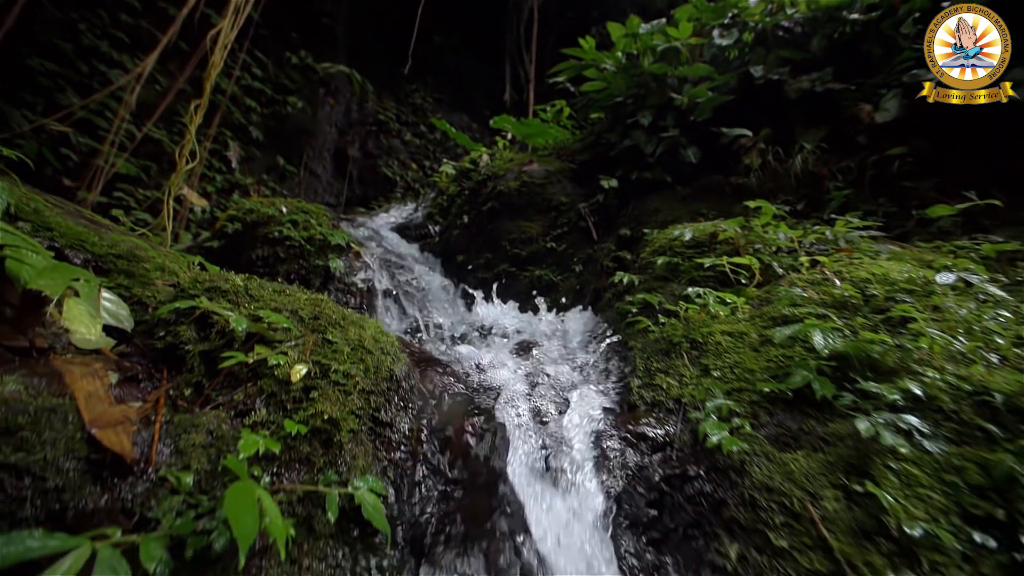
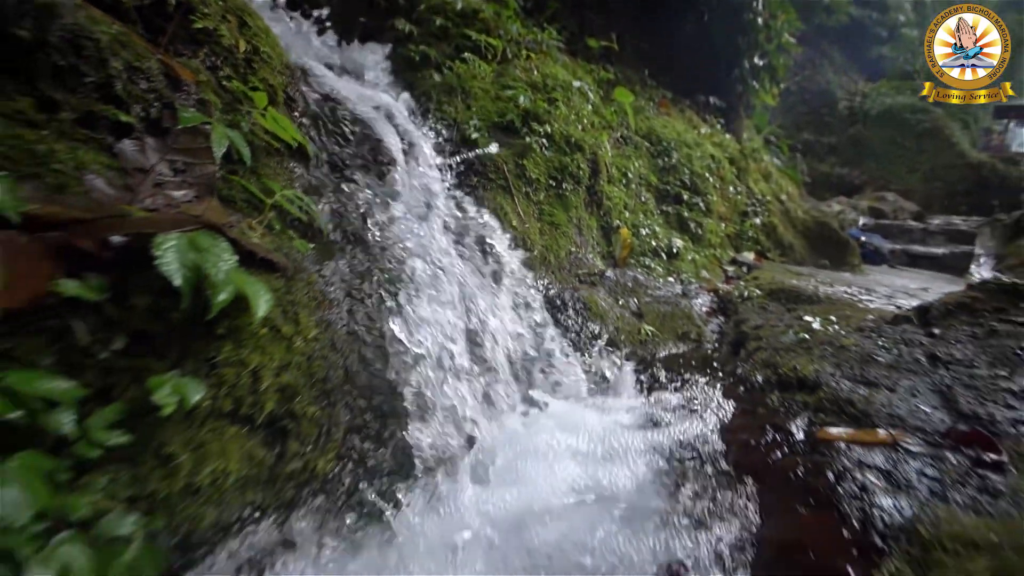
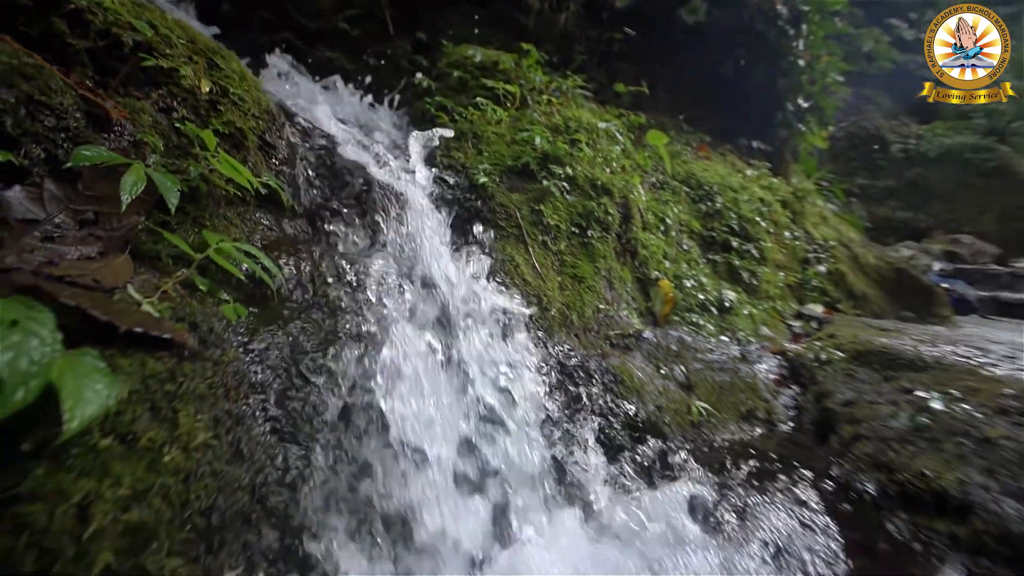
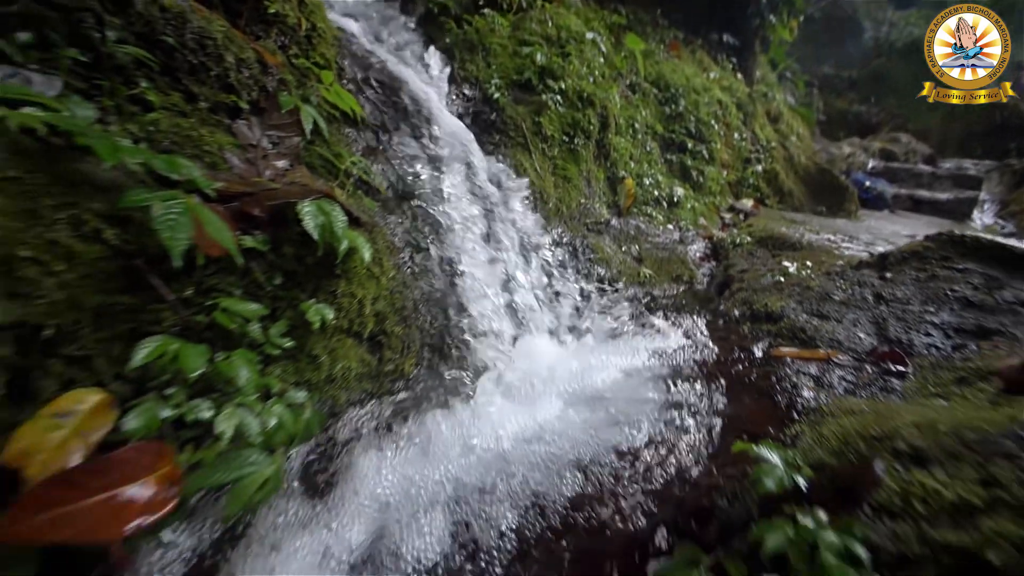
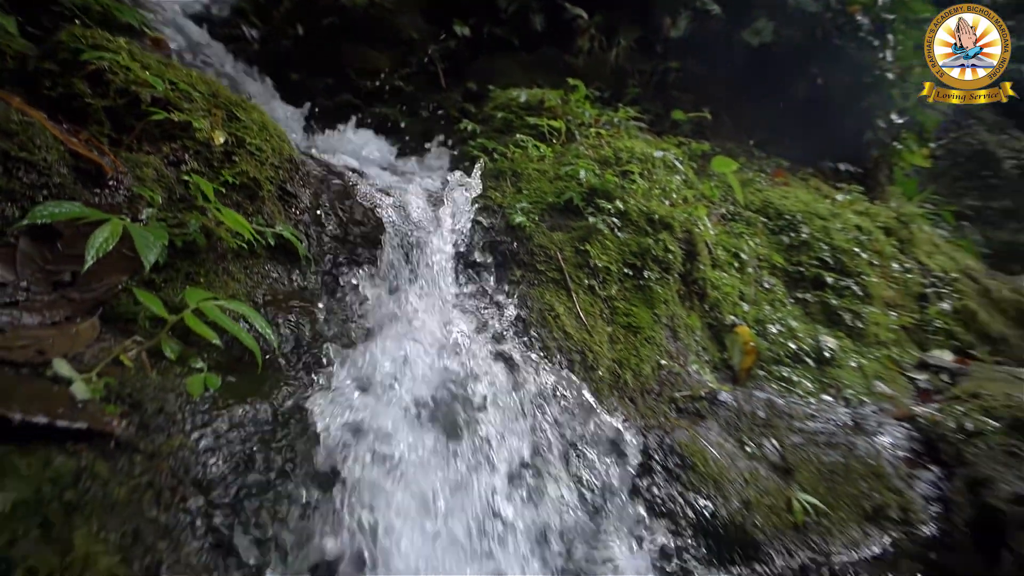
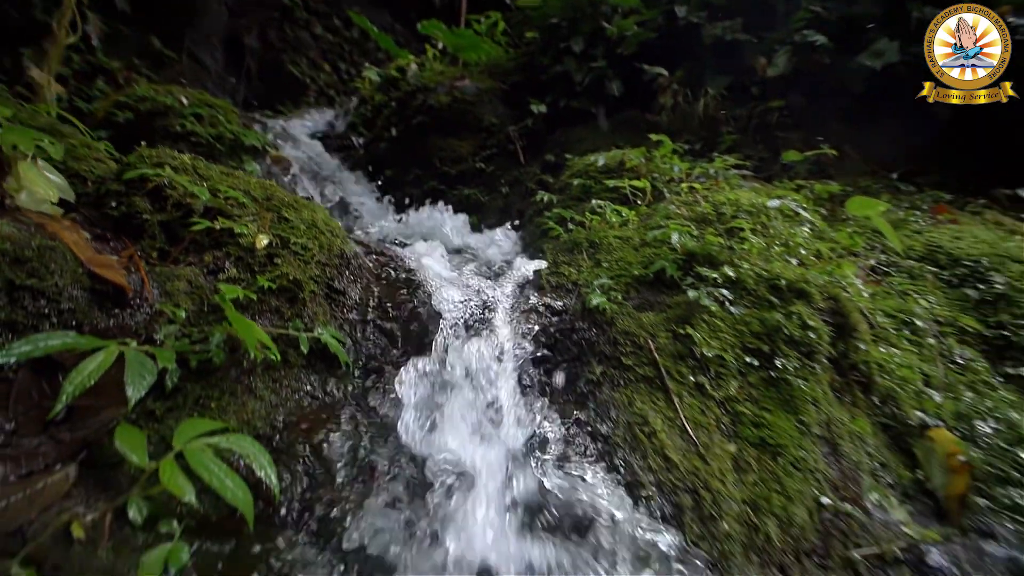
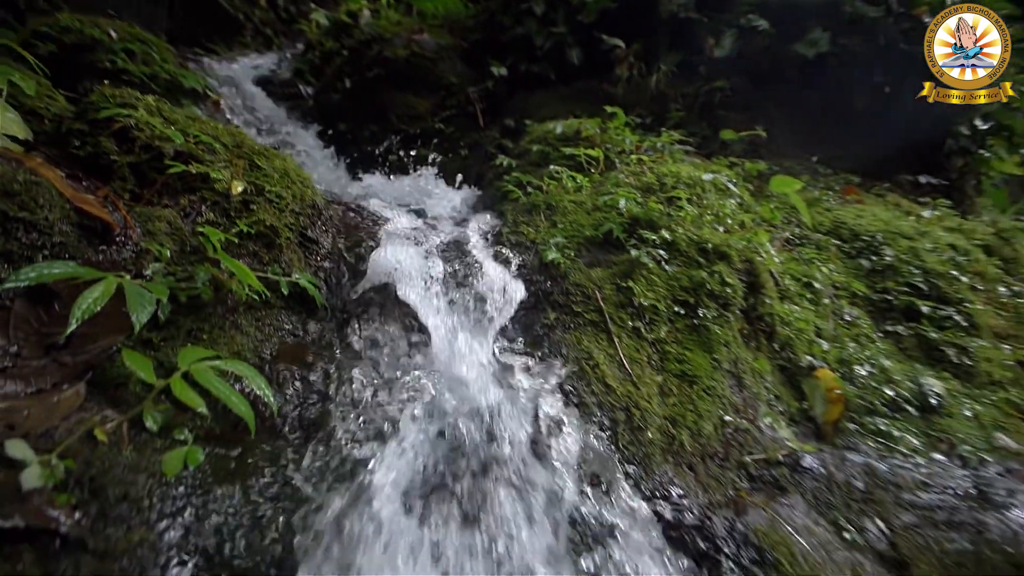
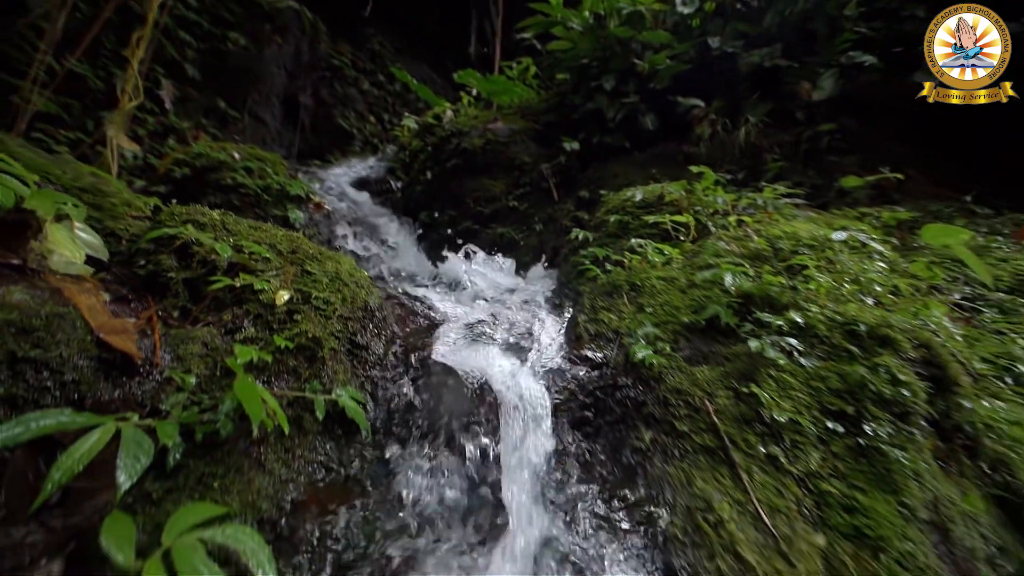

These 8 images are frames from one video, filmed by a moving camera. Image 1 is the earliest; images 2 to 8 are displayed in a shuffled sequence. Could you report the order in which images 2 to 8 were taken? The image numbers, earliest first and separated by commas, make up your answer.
8, 6, 7, 5, 3, 2, 4
